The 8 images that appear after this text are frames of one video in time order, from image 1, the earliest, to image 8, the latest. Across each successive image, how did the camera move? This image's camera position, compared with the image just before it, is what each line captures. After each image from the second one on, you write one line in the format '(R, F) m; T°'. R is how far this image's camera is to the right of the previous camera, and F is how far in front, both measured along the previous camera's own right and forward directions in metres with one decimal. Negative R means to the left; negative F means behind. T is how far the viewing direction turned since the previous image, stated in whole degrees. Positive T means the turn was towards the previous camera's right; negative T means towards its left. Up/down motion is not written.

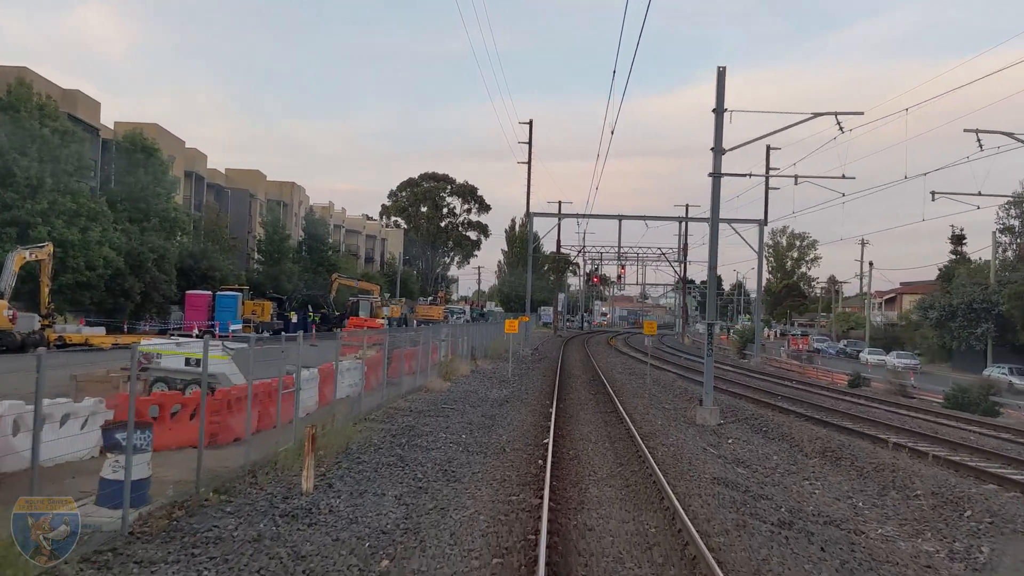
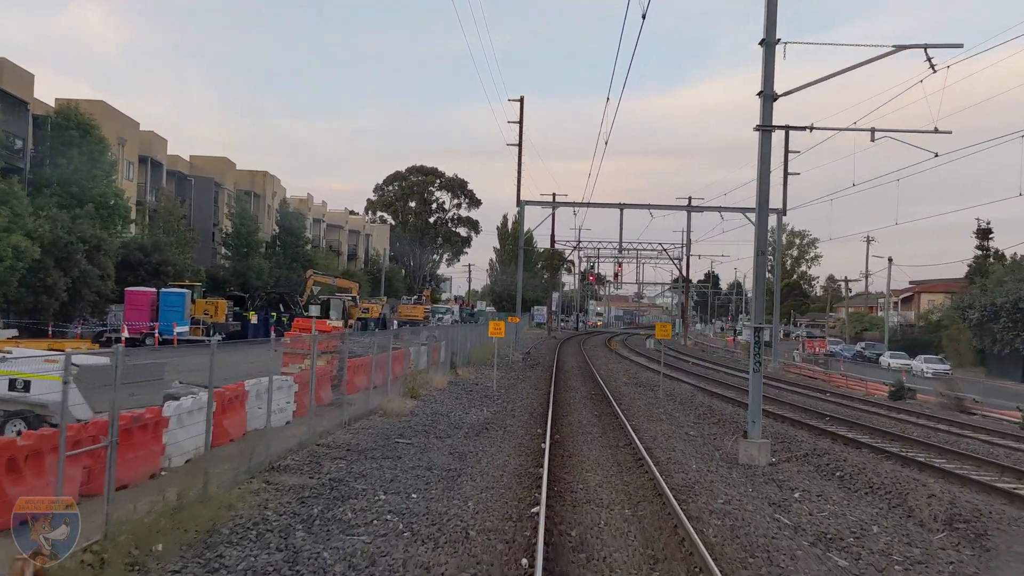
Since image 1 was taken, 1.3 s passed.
(+0.2, +4.8) m; 0°
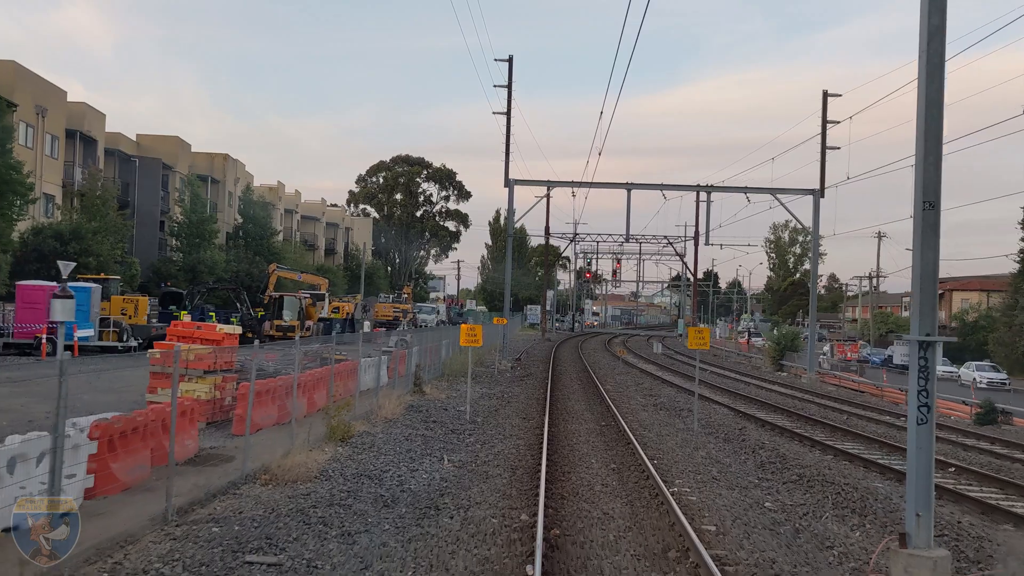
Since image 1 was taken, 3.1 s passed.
(+0.3, +6.3) m; 0°
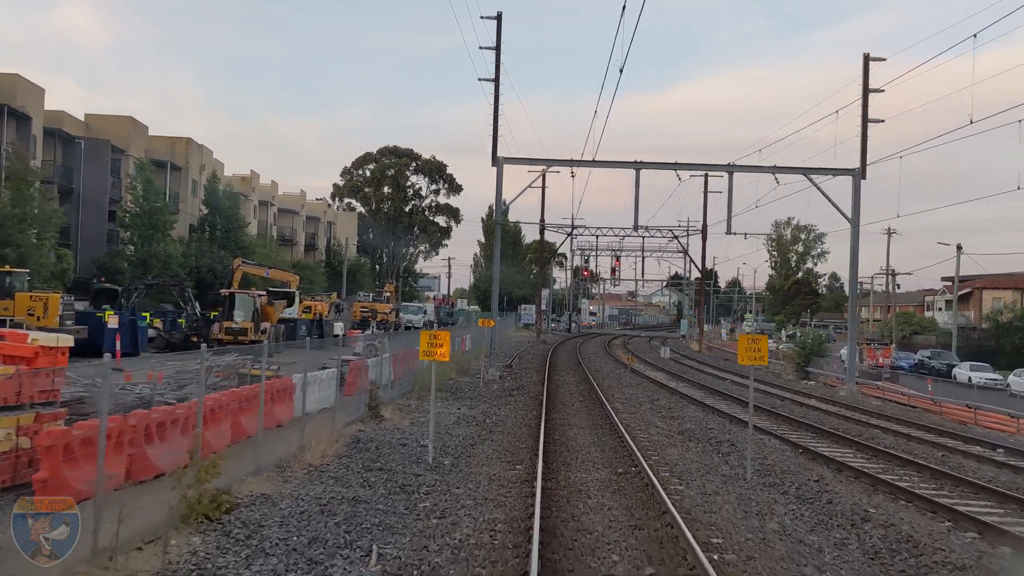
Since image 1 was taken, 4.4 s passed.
(+0.2, +4.9) m; 0°
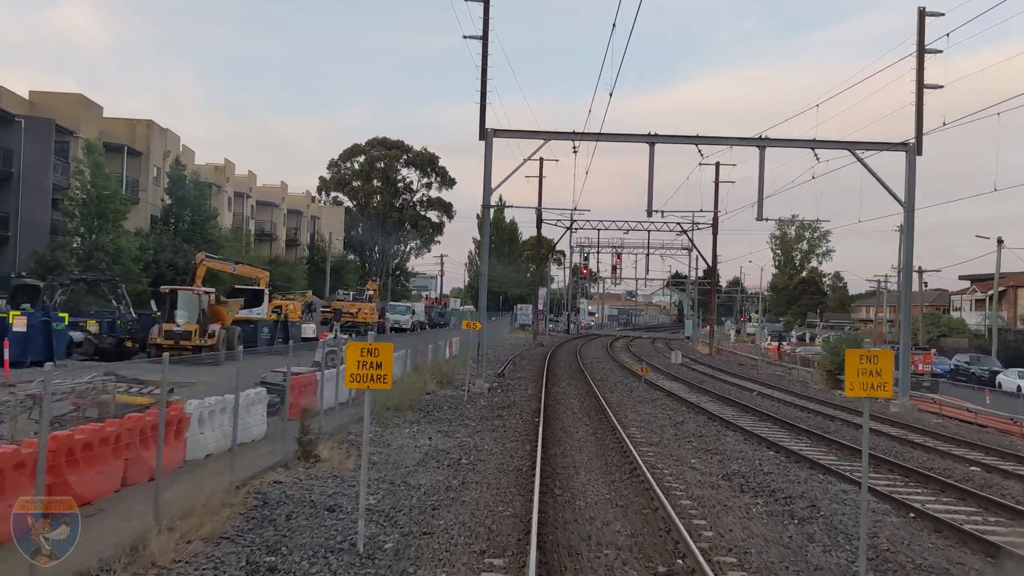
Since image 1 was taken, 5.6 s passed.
(+0.2, +4.5) m; 0°
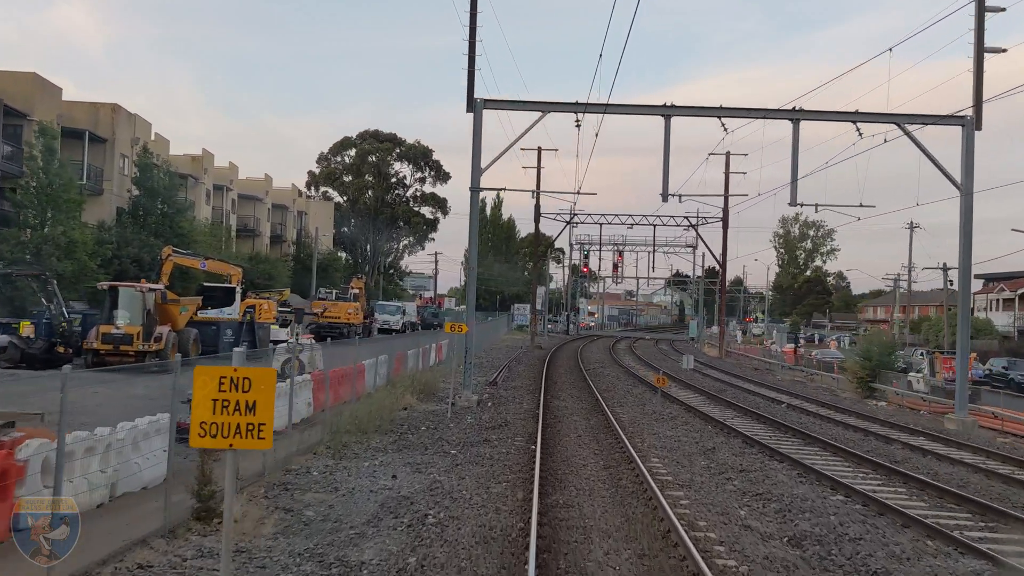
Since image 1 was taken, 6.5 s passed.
(+0.1, +3.4) m; 0°
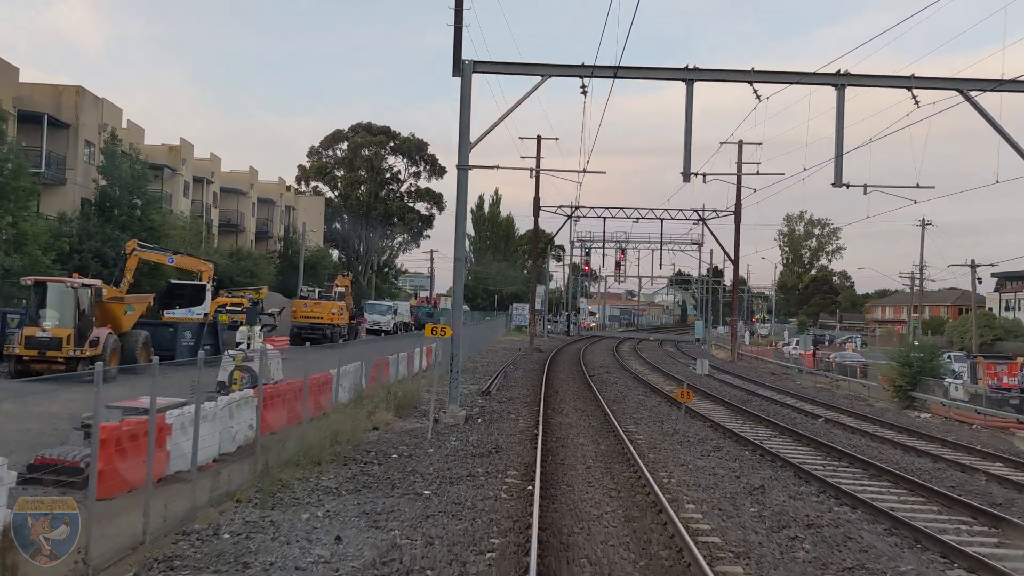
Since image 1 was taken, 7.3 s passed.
(+0.1, +3.2) m; 0°
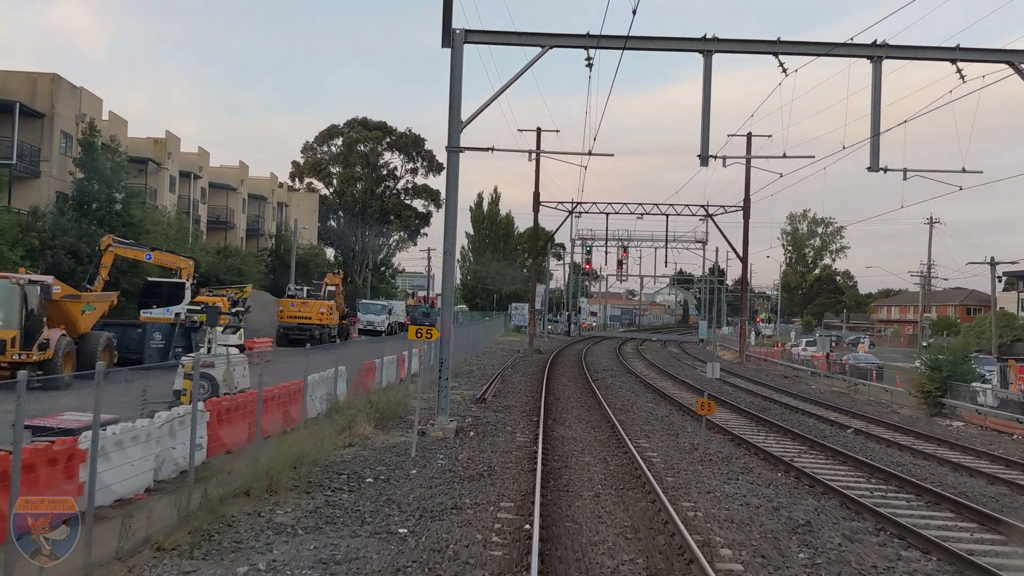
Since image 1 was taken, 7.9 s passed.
(+0.1, +1.9) m; 0°
